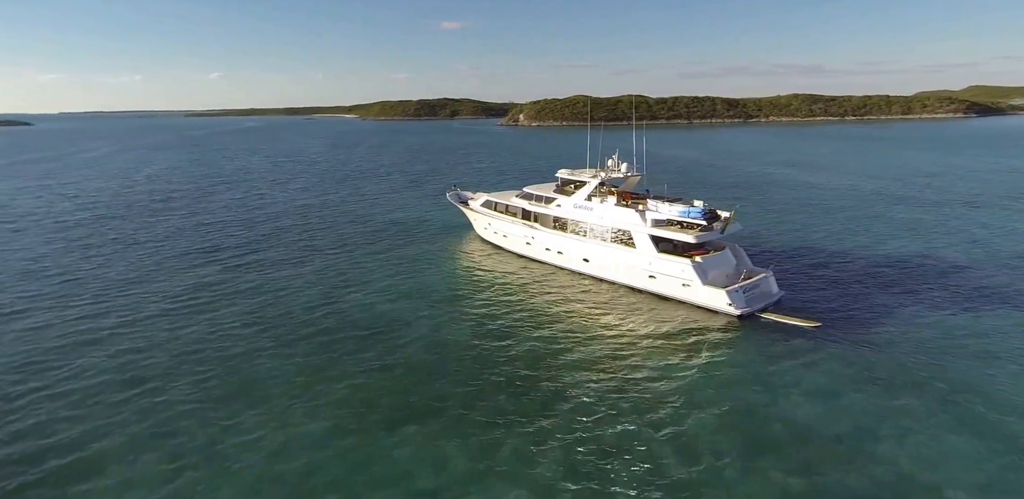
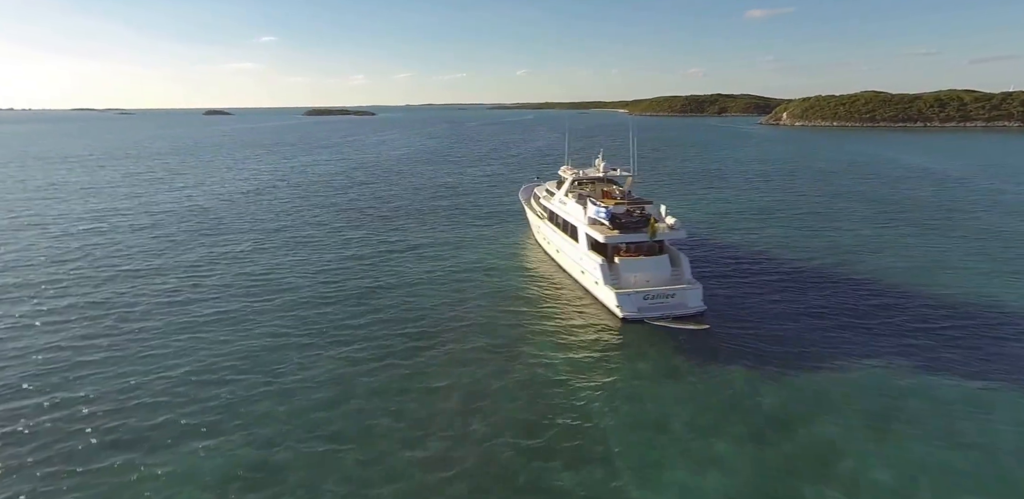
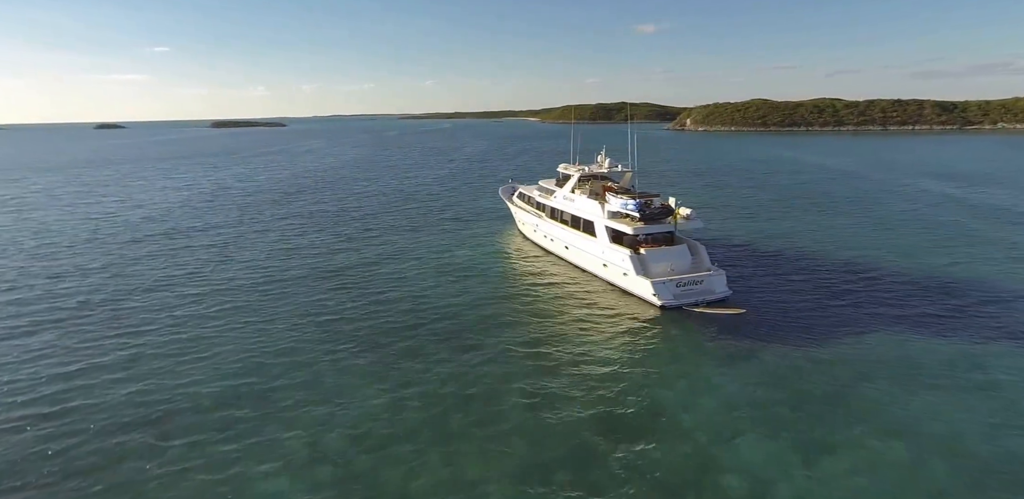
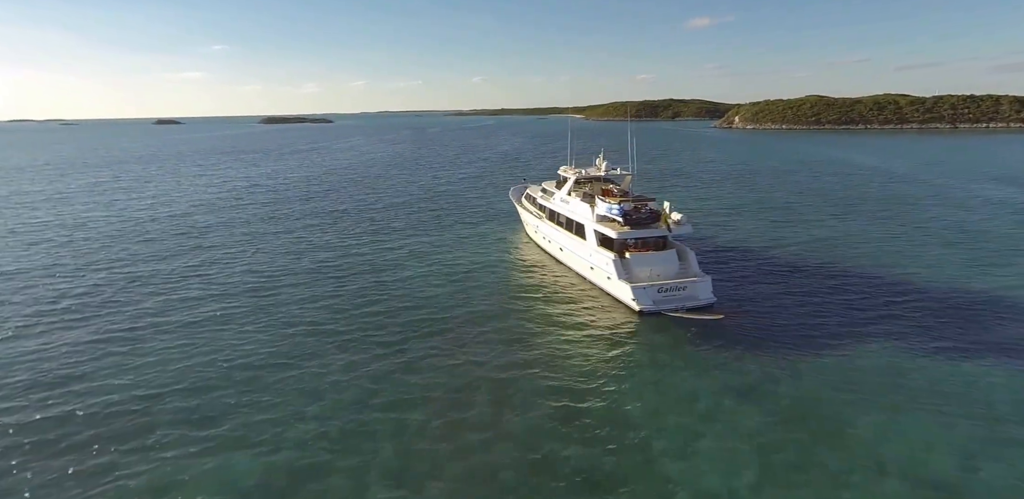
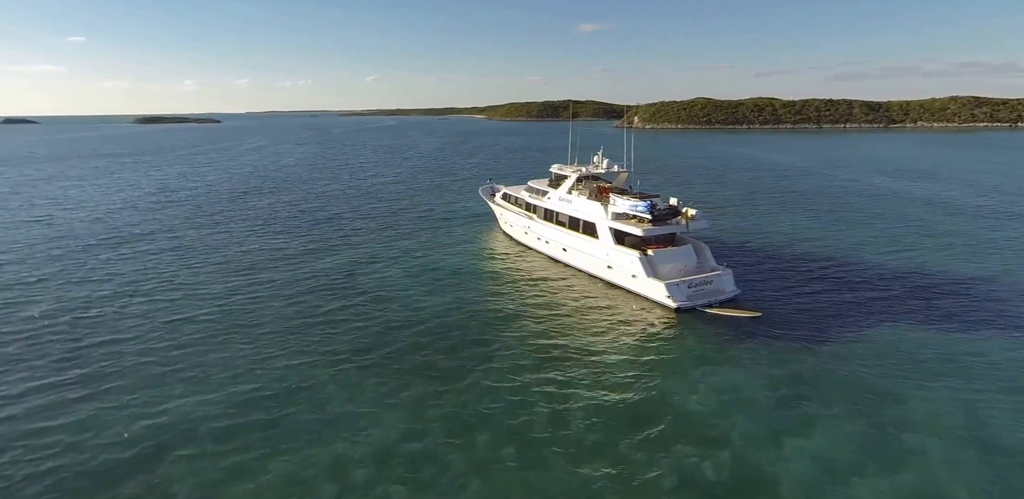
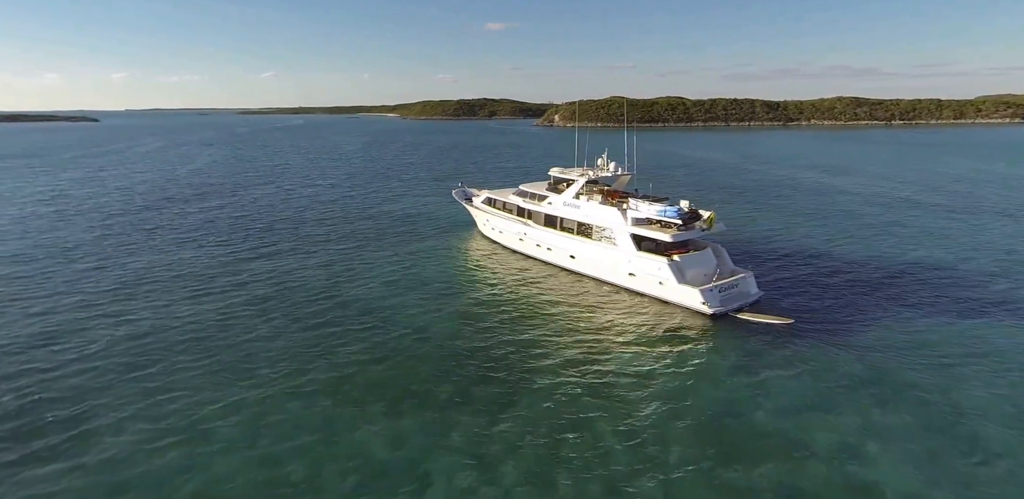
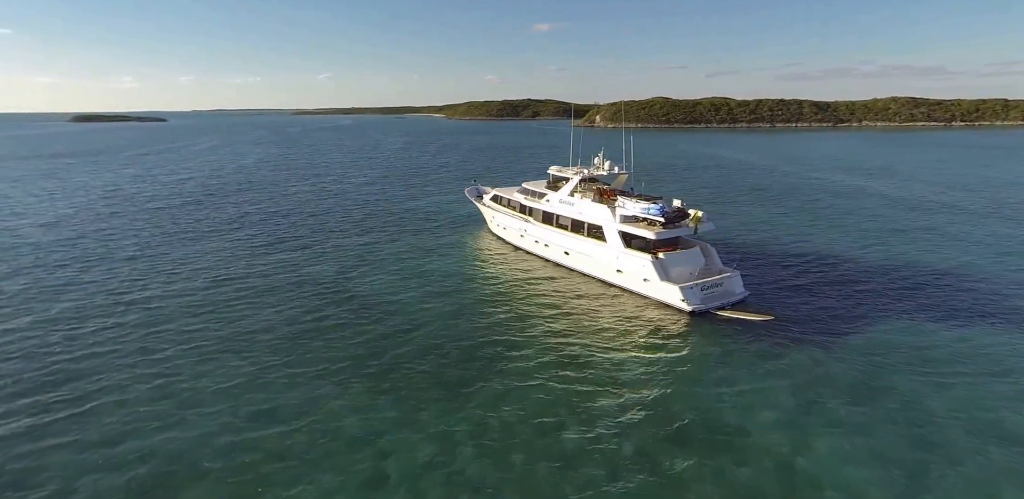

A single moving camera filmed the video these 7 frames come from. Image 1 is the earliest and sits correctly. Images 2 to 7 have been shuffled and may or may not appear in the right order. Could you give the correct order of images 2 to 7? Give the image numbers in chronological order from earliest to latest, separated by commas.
6, 7, 5, 3, 4, 2
